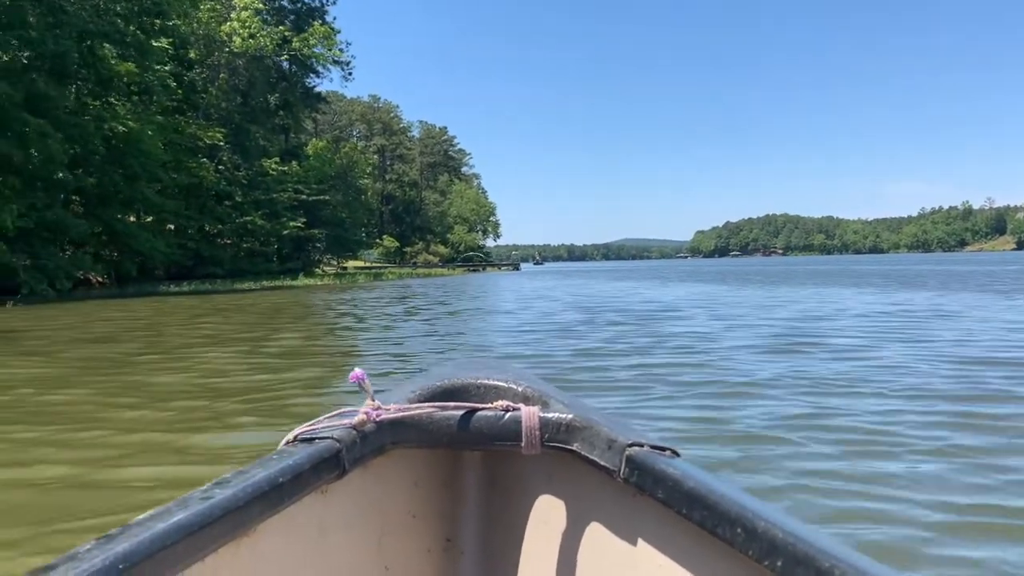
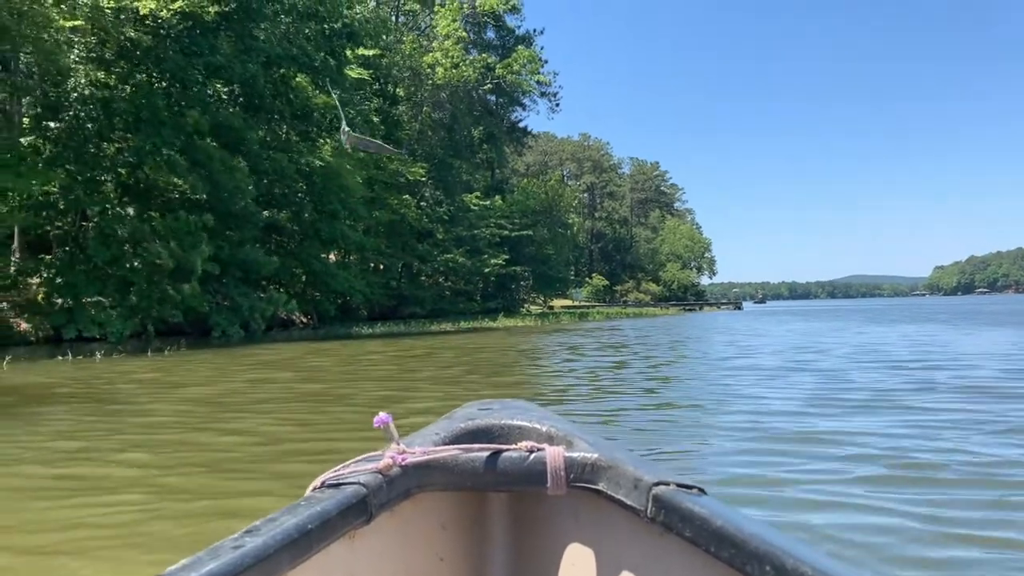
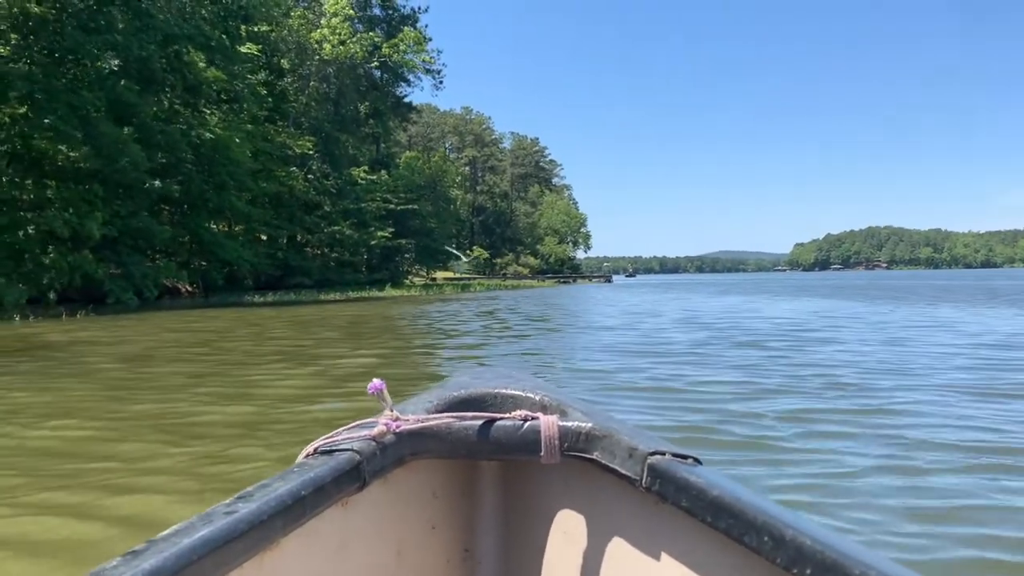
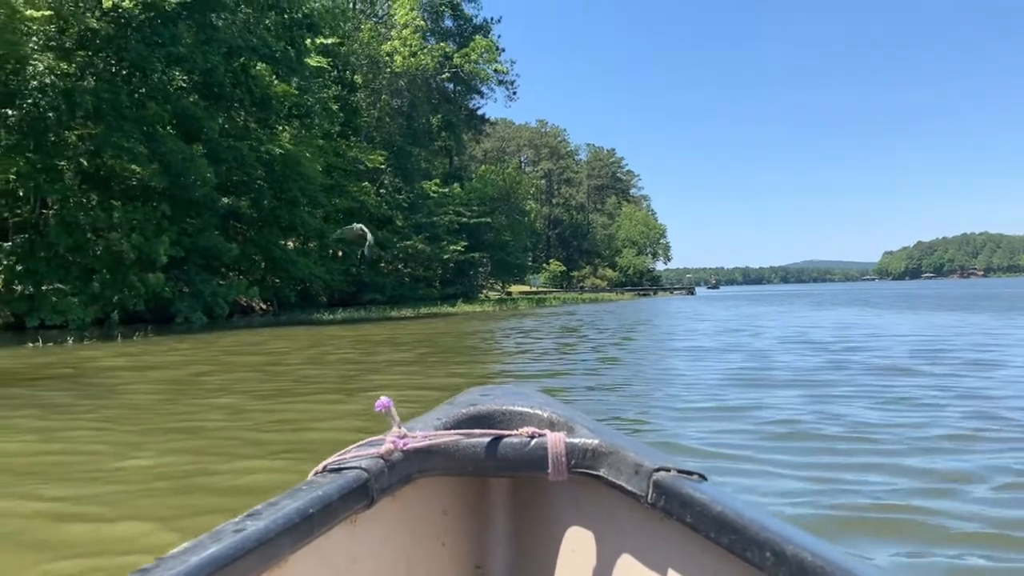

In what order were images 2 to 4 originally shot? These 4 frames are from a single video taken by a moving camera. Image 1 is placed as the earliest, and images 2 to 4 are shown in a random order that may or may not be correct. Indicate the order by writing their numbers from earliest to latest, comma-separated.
3, 4, 2
